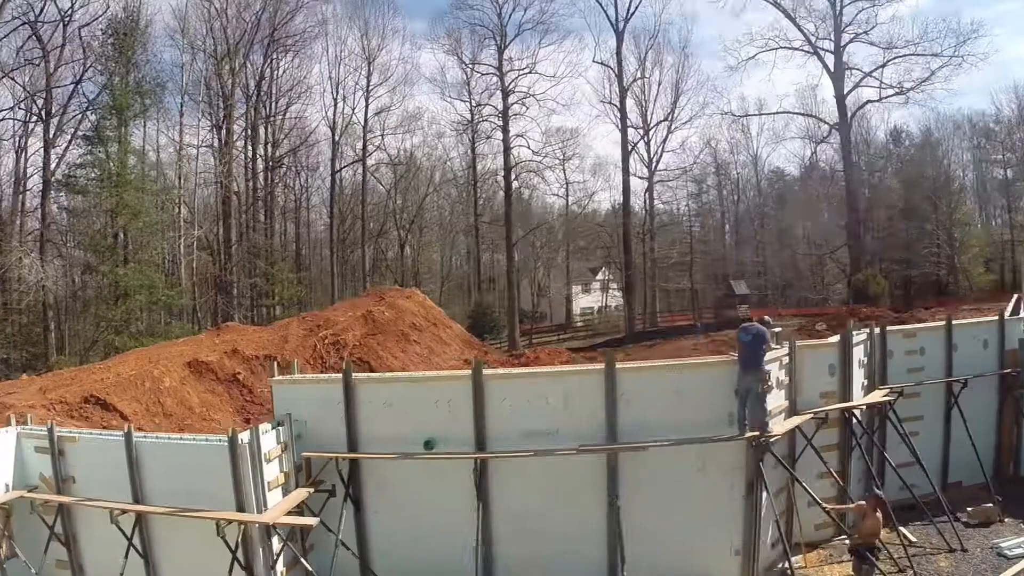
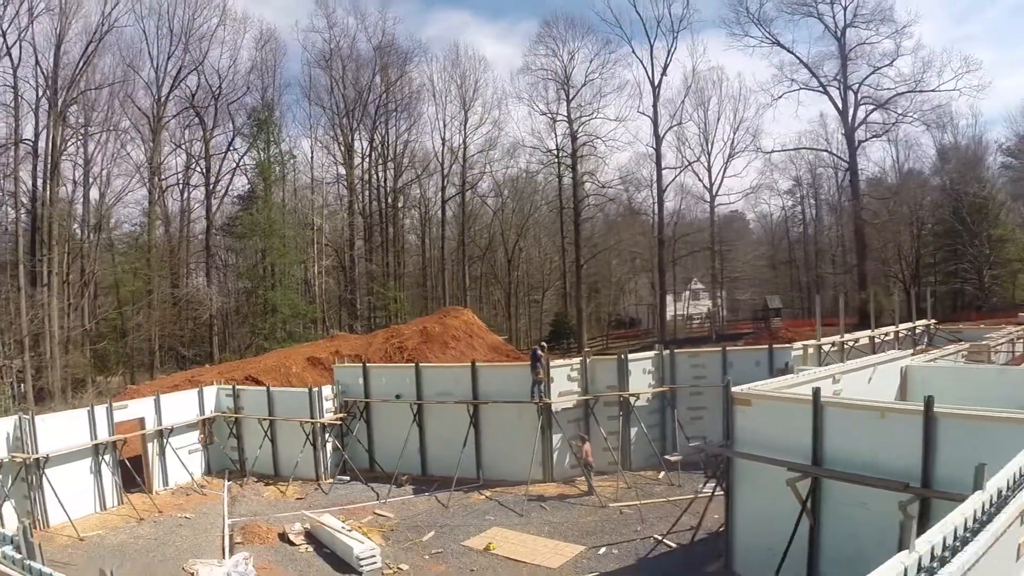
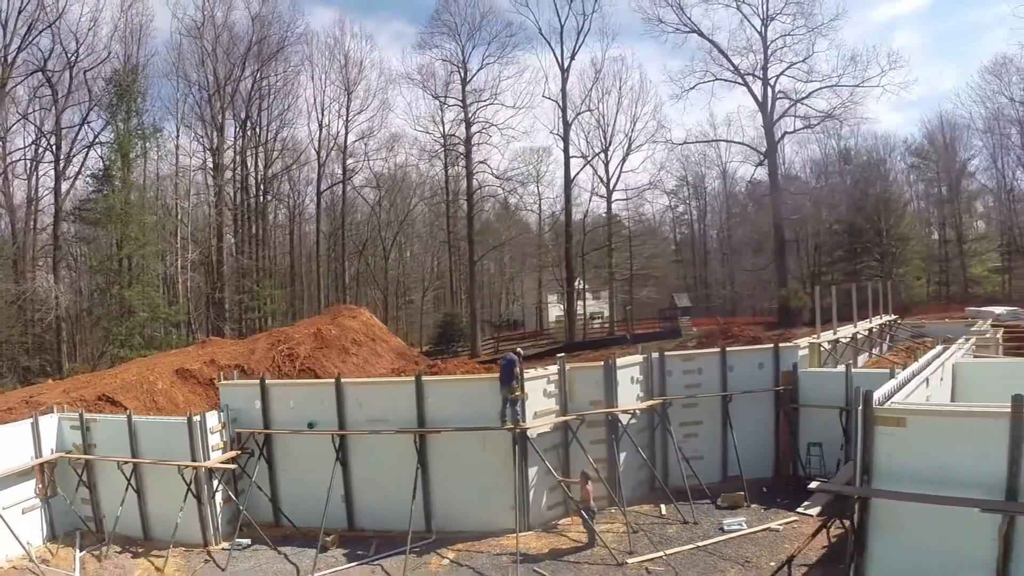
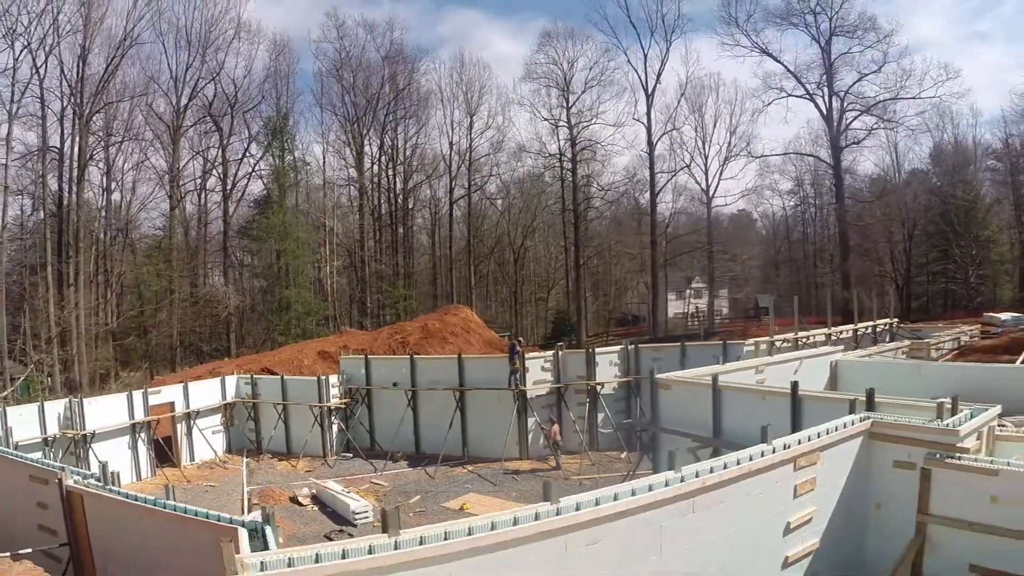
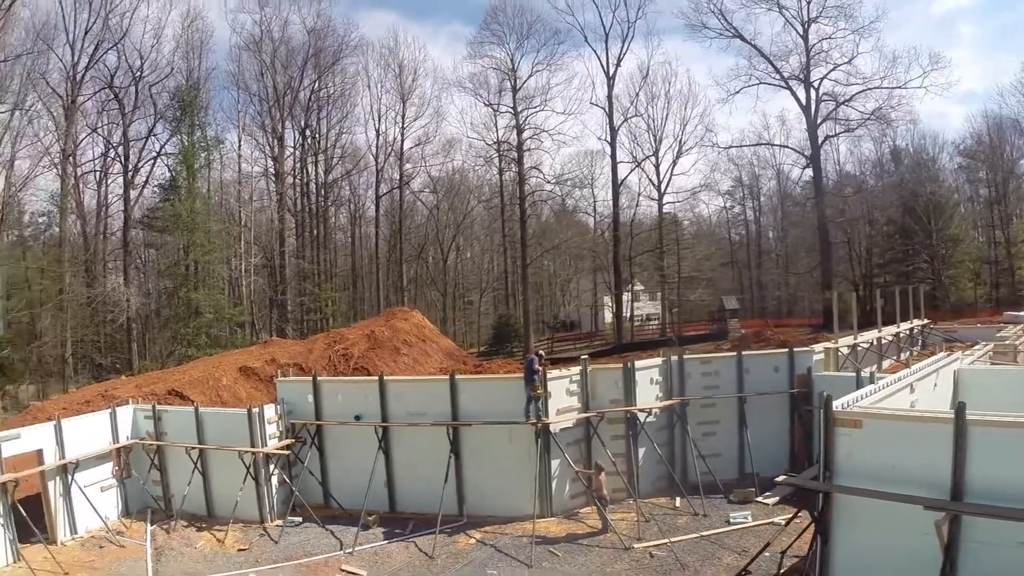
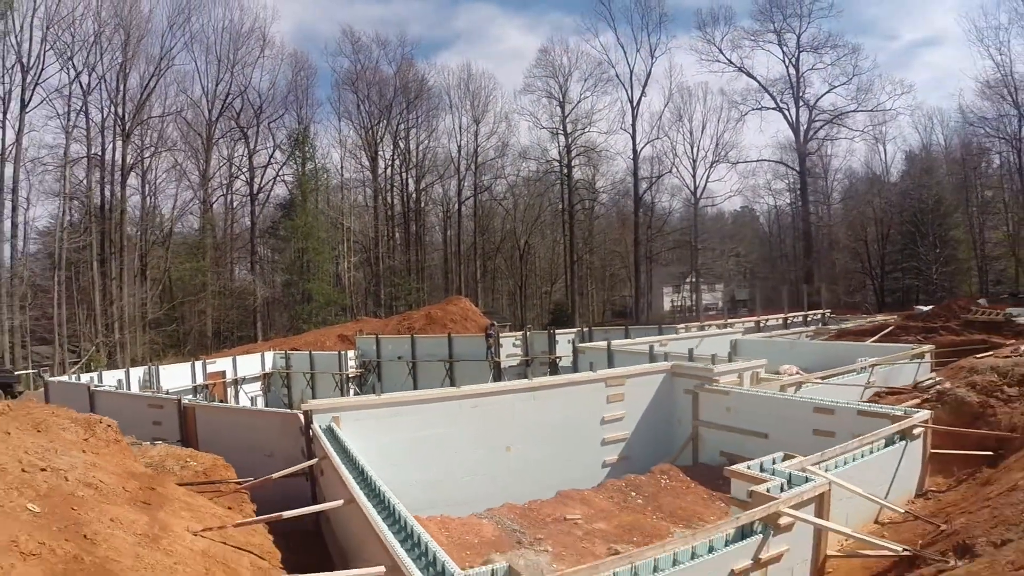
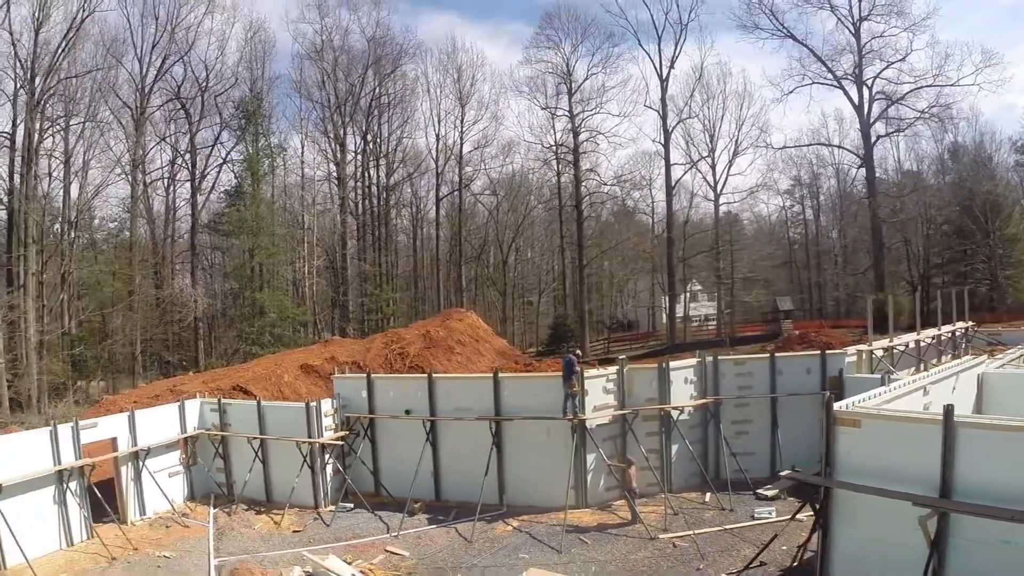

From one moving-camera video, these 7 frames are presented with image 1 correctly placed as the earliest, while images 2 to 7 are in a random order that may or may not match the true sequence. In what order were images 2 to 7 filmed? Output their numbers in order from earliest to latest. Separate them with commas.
3, 5, 7, 2, 4, 6
